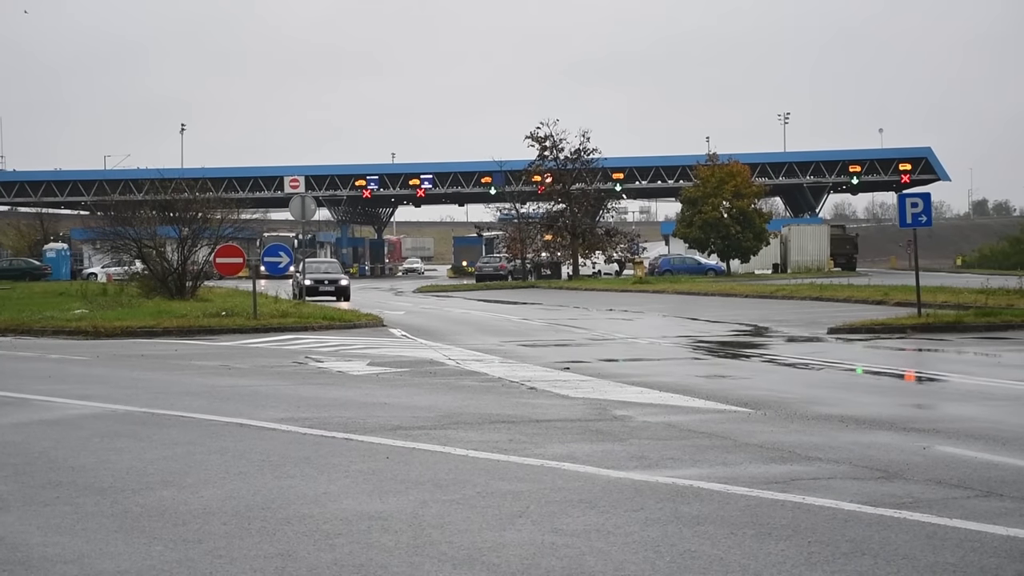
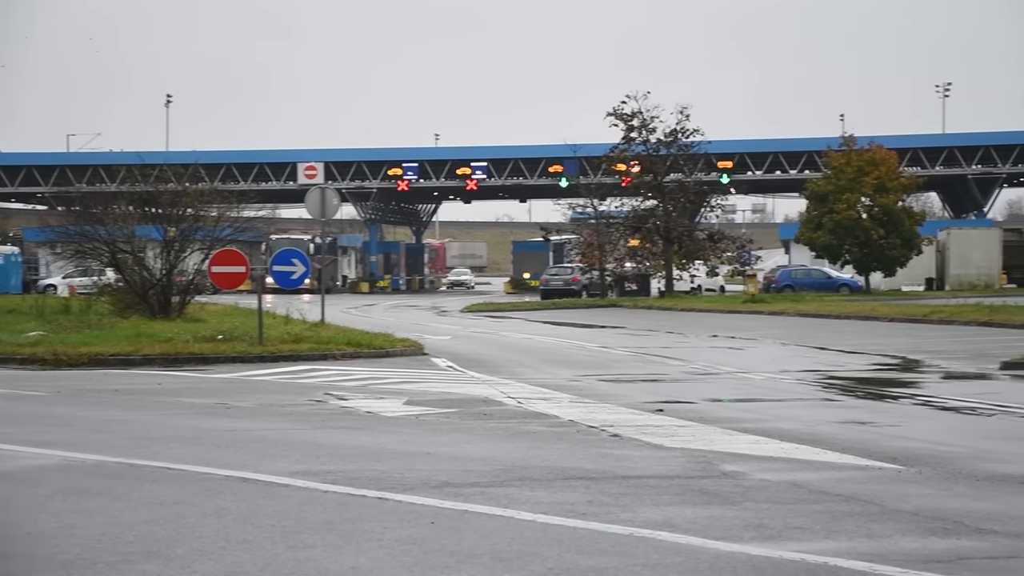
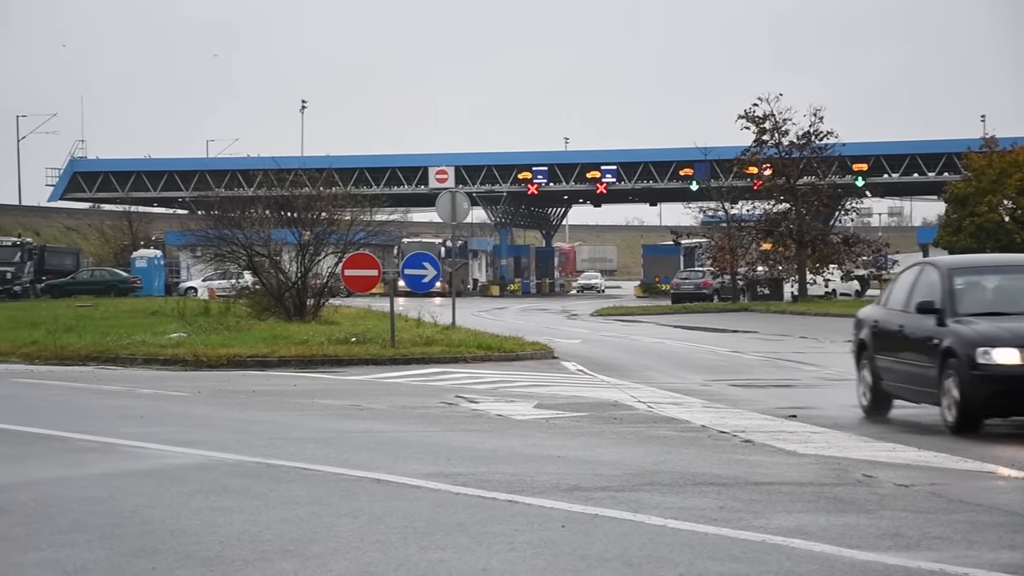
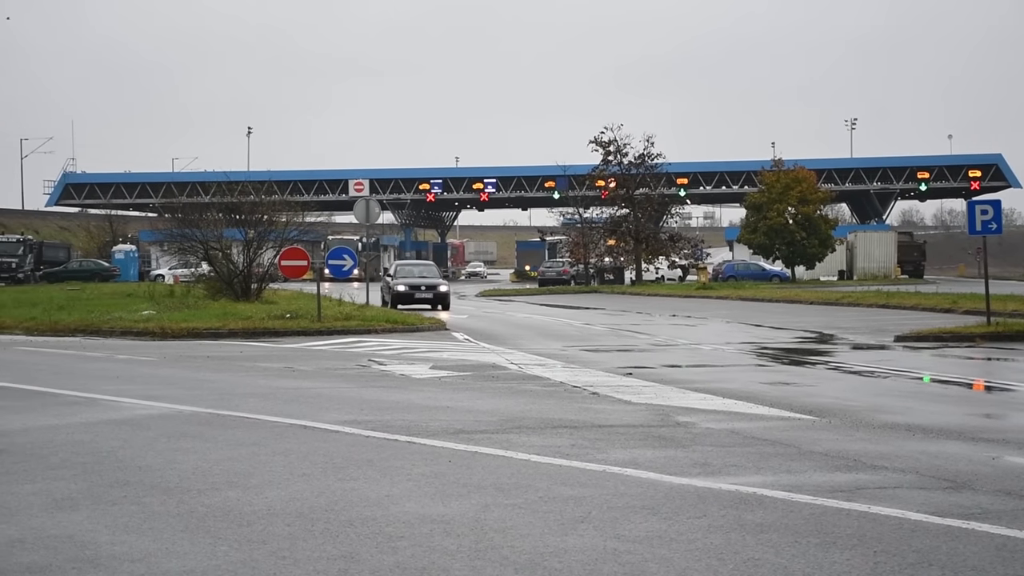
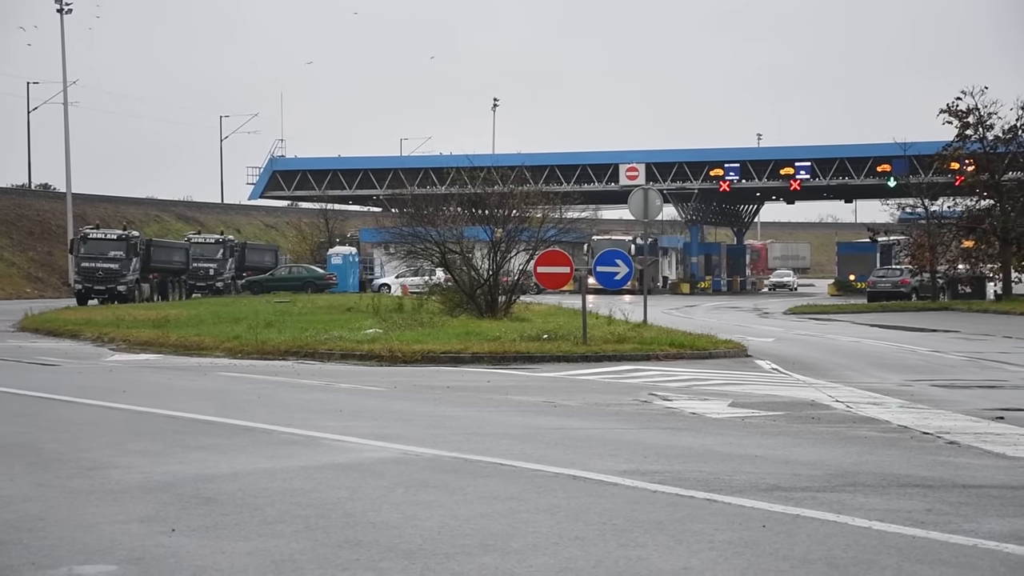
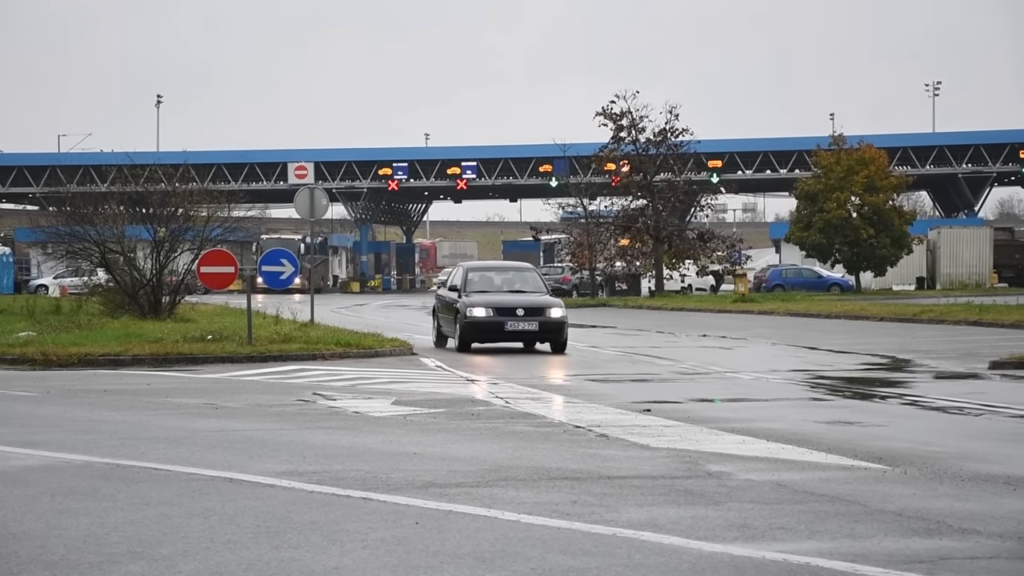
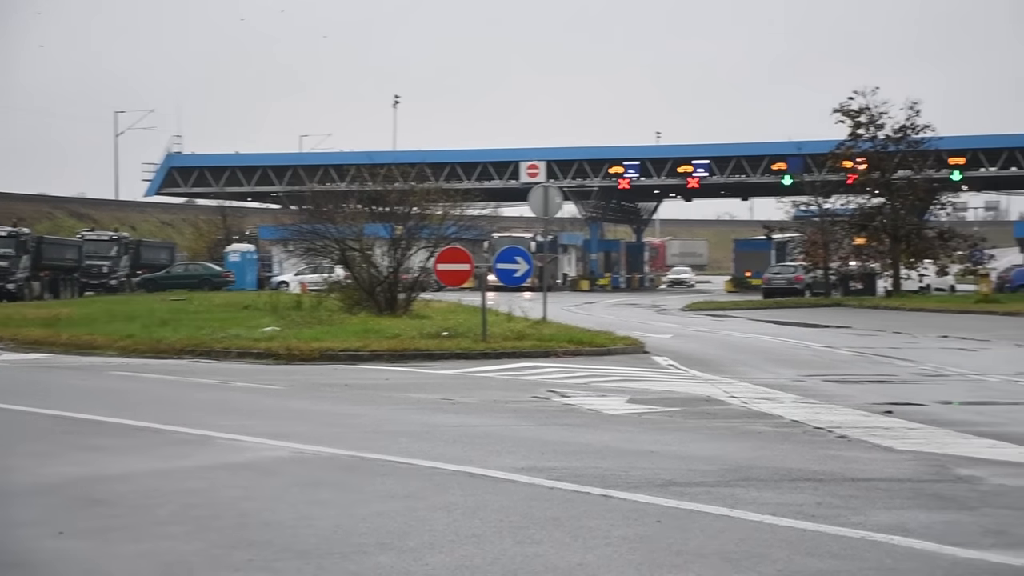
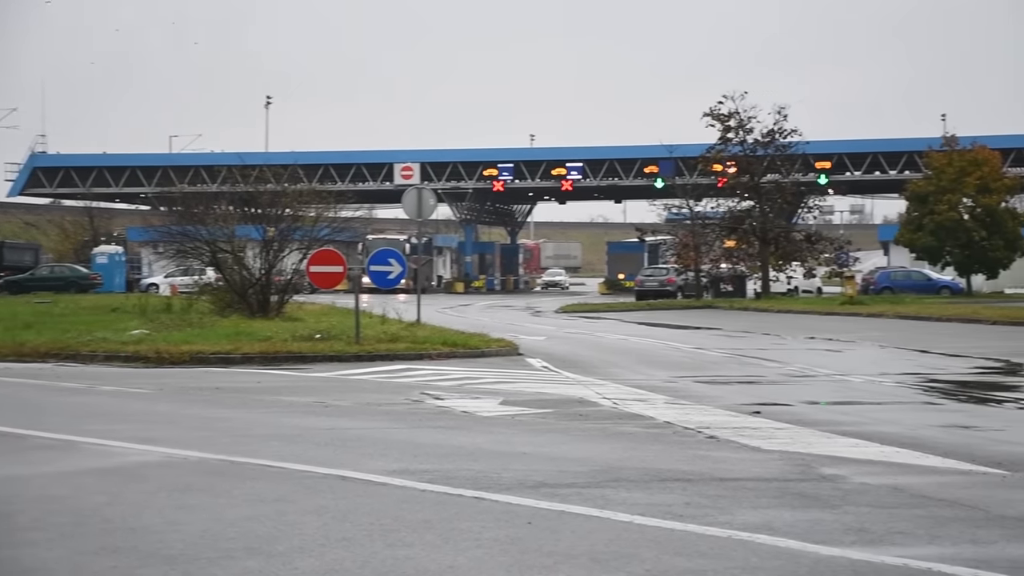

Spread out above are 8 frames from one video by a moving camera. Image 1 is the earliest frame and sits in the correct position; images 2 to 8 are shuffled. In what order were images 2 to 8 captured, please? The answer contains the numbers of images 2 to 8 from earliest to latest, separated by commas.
4, 6, 3, 5, 7, 8, 2
